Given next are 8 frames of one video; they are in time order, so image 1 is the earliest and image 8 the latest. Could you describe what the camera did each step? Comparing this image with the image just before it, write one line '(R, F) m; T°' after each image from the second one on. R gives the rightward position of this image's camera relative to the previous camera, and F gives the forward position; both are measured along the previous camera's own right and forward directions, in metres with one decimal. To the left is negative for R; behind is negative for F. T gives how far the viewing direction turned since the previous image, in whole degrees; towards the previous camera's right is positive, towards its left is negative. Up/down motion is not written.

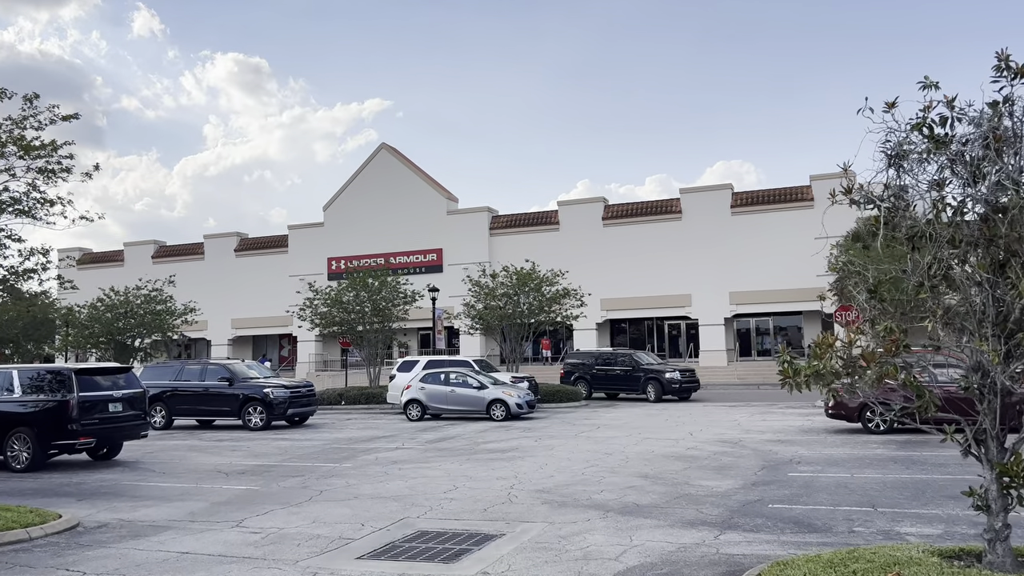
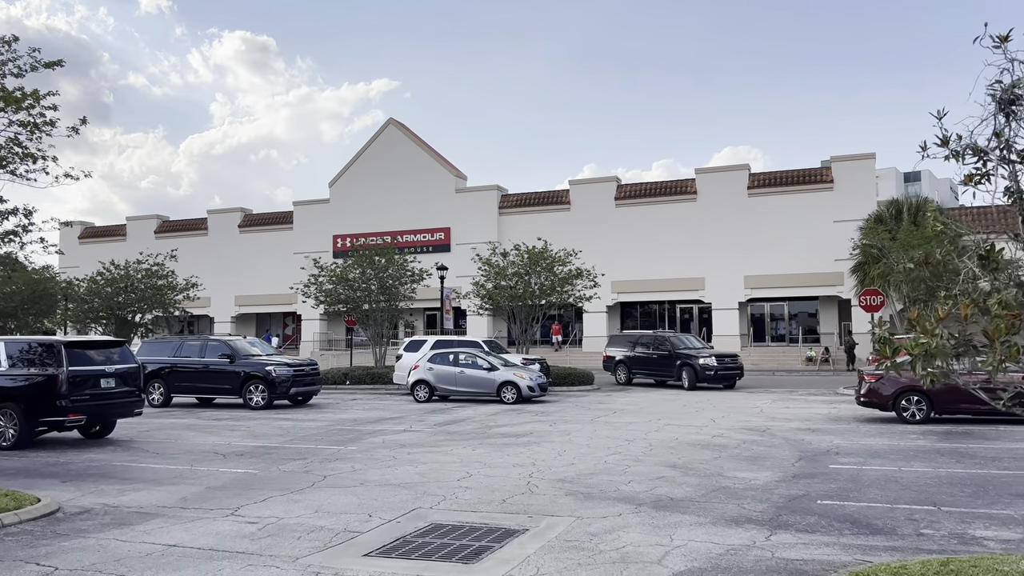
(-0.2, +0.9) m; 0°
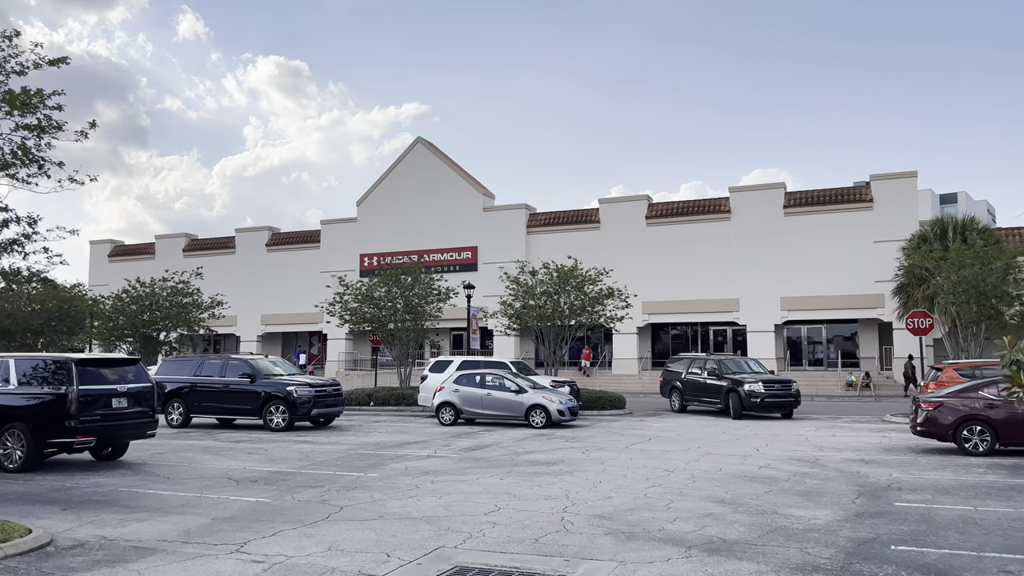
(-0.1, +0.8) m; -2°
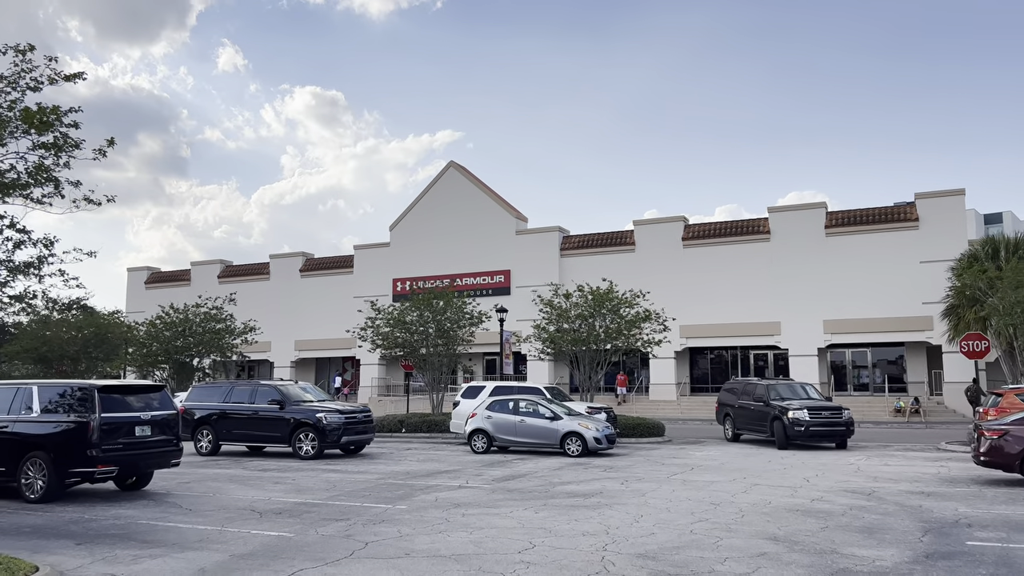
(0.0, +0.6) m; -2°
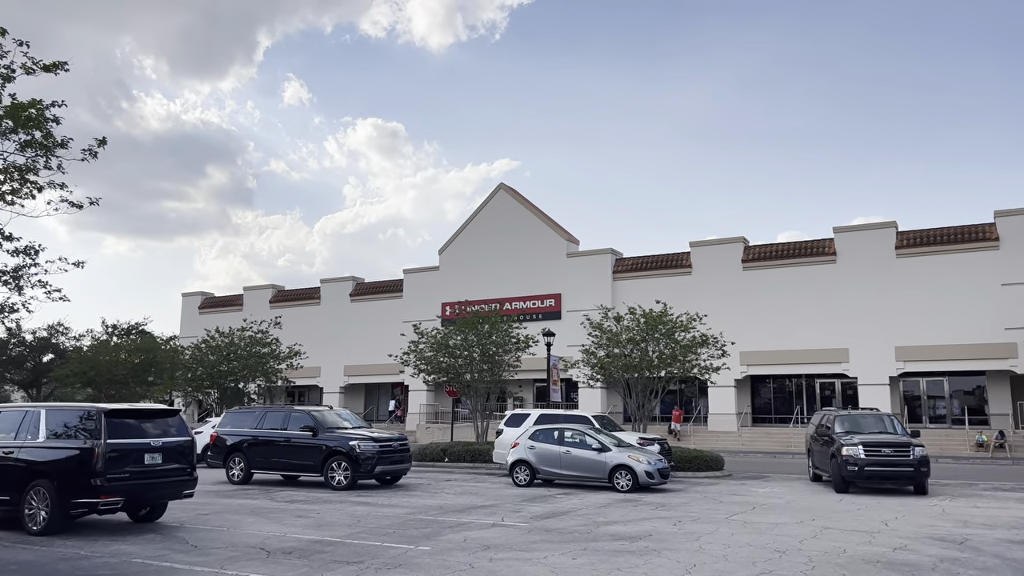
(+0.3, +1.2) m; -4°
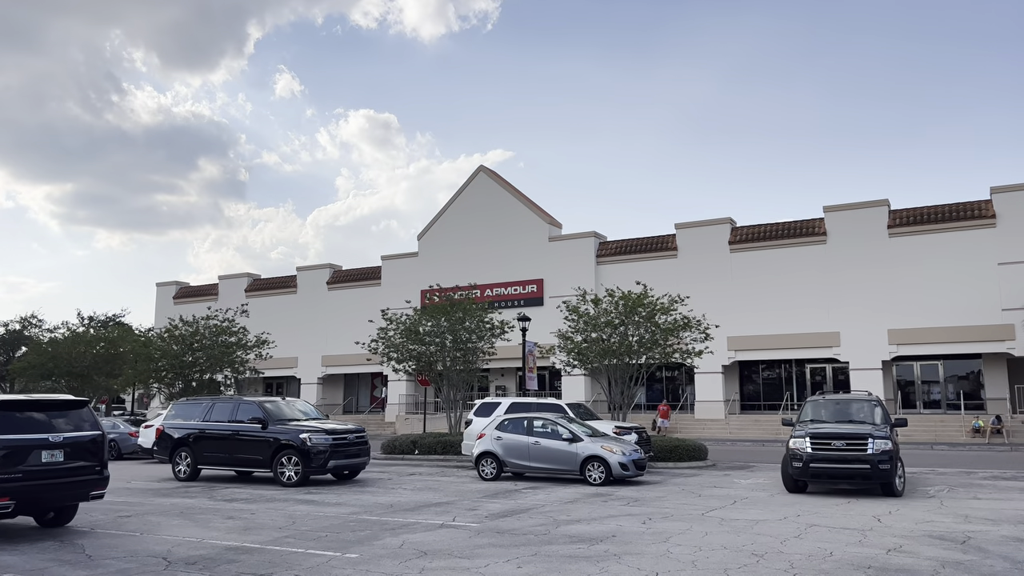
(+0.7, +1.3) m; 0°
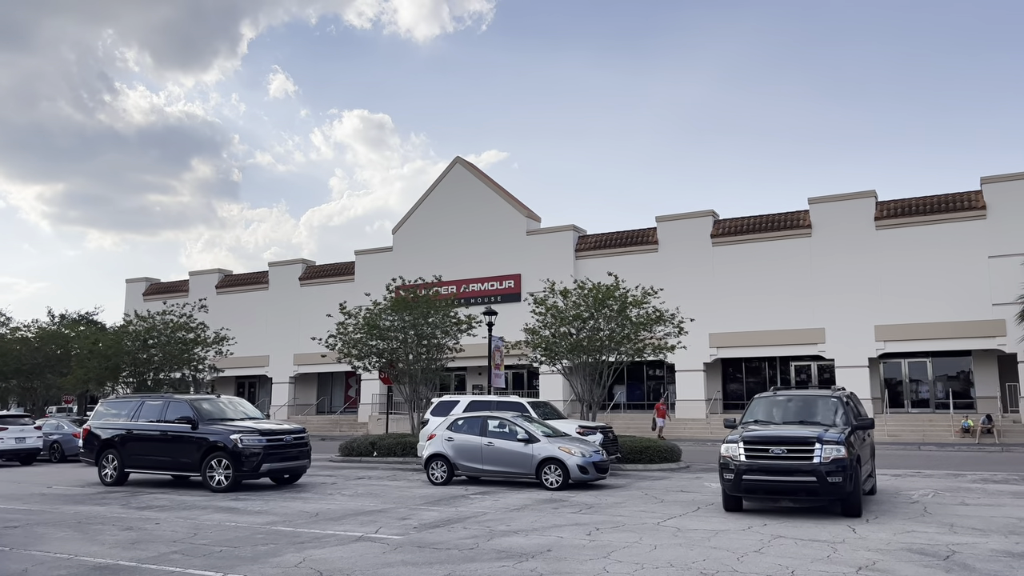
(+0.9, +1.3) m; 0°
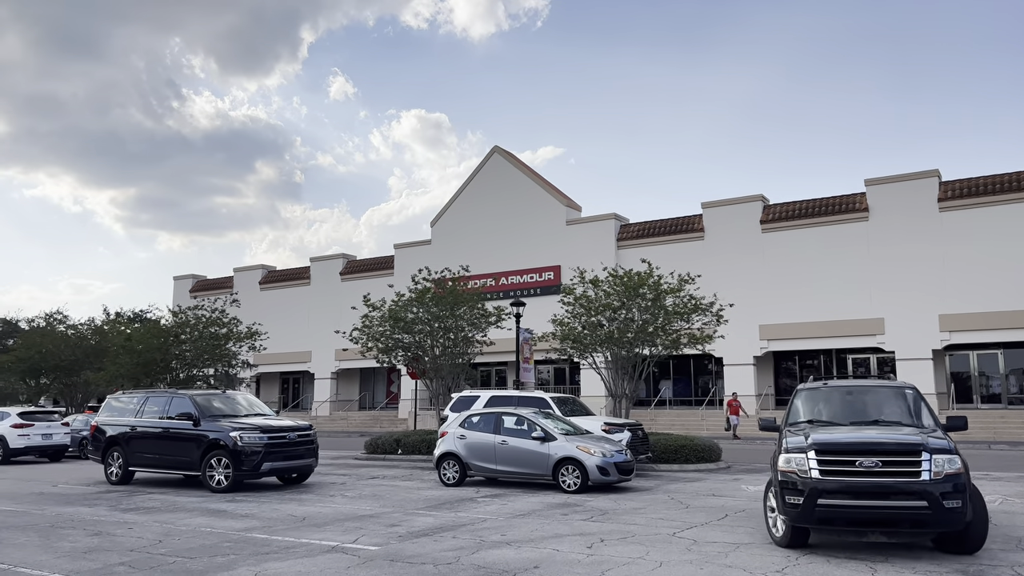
(+0.8, +1.2) m; -4°
